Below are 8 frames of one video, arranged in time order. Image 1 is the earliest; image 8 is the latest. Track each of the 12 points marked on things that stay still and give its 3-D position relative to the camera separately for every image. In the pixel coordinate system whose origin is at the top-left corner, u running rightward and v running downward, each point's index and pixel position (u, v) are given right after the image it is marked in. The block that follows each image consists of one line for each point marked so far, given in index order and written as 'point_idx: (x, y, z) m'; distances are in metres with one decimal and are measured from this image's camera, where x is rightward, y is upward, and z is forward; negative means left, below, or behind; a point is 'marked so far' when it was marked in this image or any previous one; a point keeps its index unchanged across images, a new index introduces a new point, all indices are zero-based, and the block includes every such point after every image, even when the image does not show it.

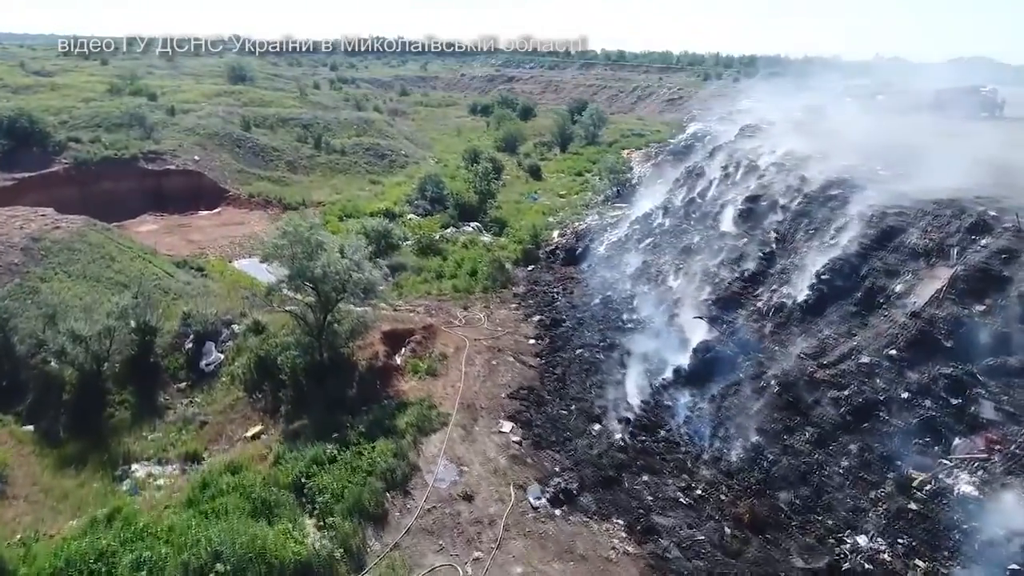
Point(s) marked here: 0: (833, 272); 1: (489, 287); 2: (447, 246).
0: (+3.7, +0.2, +8.3) m
1: (-0.5, 0.0, +14.4) m
2: (-1.6, +1.0, +17.1) m
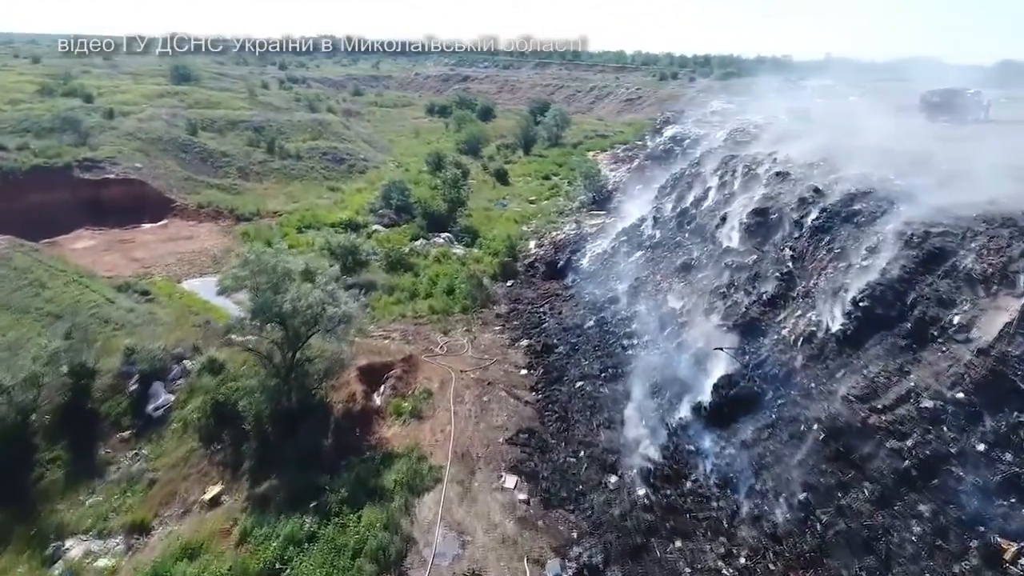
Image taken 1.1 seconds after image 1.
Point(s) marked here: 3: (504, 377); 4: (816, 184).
0: (+3.8, -0.1, +7.5) m
1: (-0.8, -0.4, +13.2) m
2: (-2.1, +0.6, +15.9) m
3: (-0.1, -1.3, +10.2) m
4: (+4.4, +1.5, +10.3) m
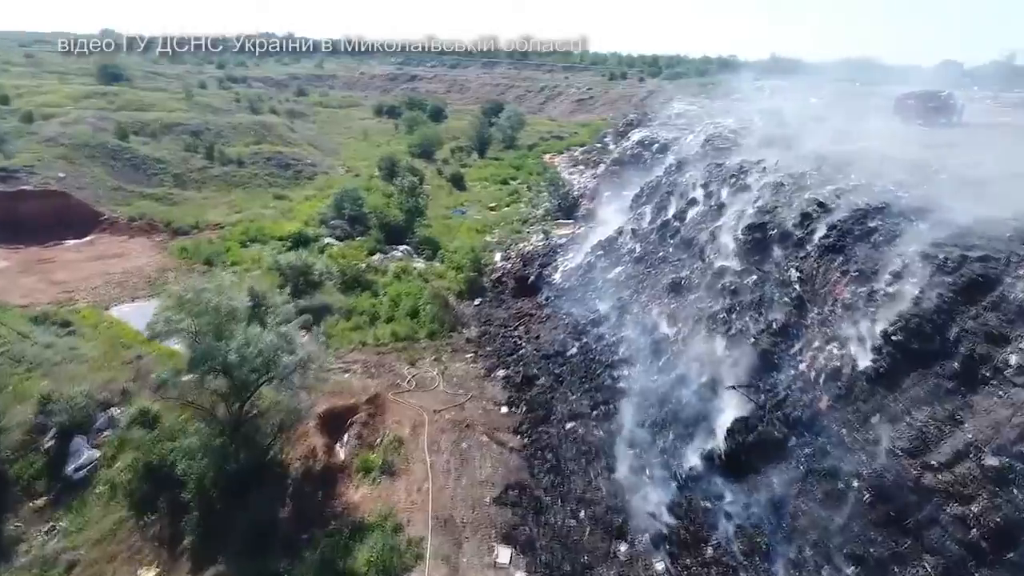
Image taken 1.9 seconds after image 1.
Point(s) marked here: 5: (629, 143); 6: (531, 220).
0: (+3.7, -0.4, +6.7) m
1: (-1.3, -0.7, +12.0) m
2: (-2.8, +0.2, +14.6) m
3: (-0.4, -1.6, +9.1) m
4: (+4.1, +1.2, +9.5) m
5: (+3.2, +4.0, +19.8) m
6: (+0.5, +1.8, +19.2) m
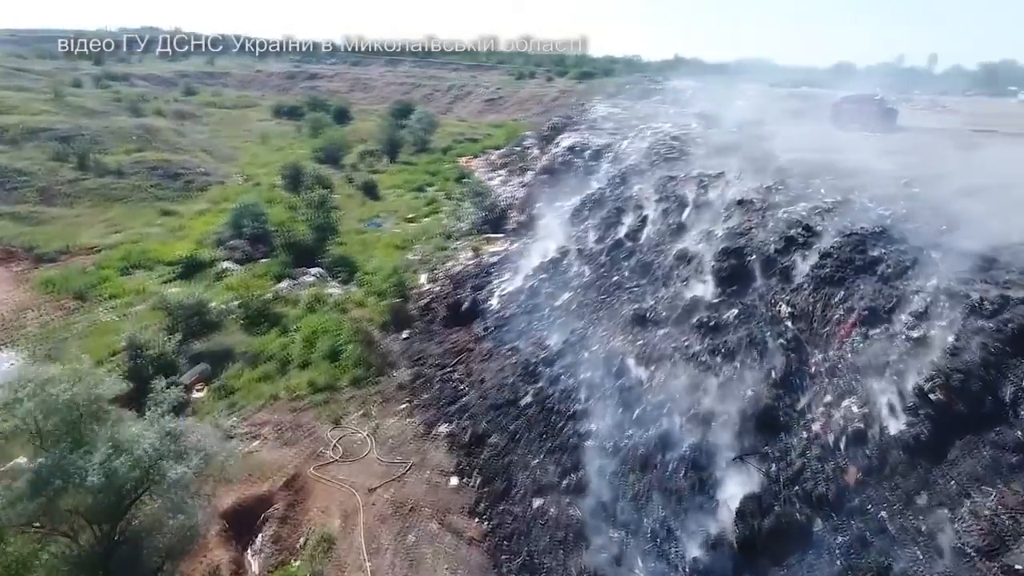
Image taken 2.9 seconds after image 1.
0: (+3.4, -0.8, +5.6) m
1: (-2.2, -1.3, +10.3) m
2: (-4.0, -0.4, +12.6) m
3: (-0.9, -2.2, +7.5) m
4: (+3.4, +0.8, +8.5) m
5: (+1.2, +3.6, +18.5) m
6: (-1.4, +1.3, +17.6) m
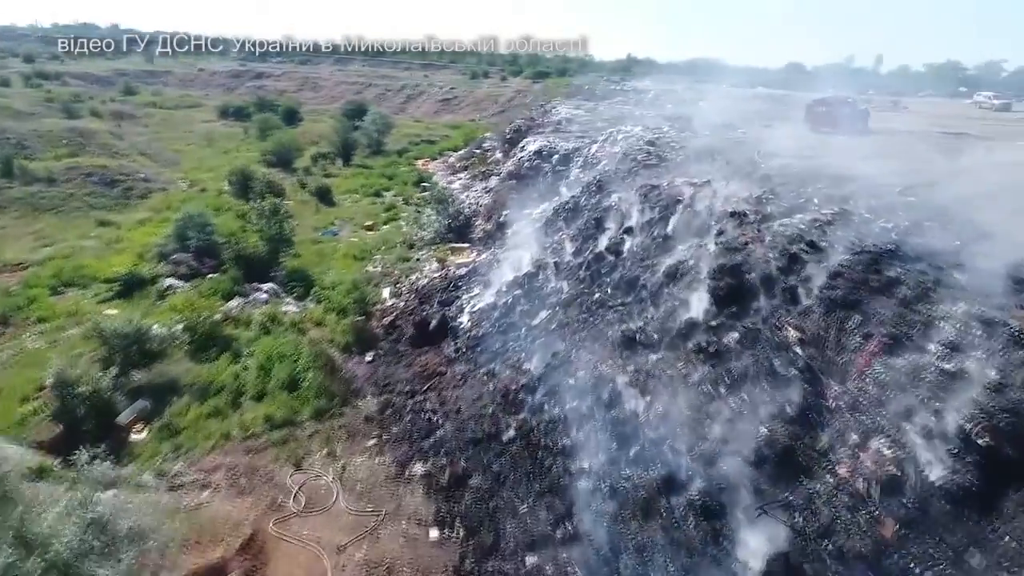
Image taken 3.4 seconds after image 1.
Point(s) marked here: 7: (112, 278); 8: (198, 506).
0: (+3.4, -1.0, +5.0) m
1: (-2.5, -1.6, +9.4) m
2: (-4.5, -0.7, +11.6) m
3: (-1.0, -2.4, +6.7) m
4: (+3.2, +0.6, +7.9) m
5: (+0.3, +3.4, +17.8) m
6: (-2.2, +1.0, +16.7) m
7: (-7.9, +0.2, +14.1) m
8: (-3.2, -2.2, +7.4) m
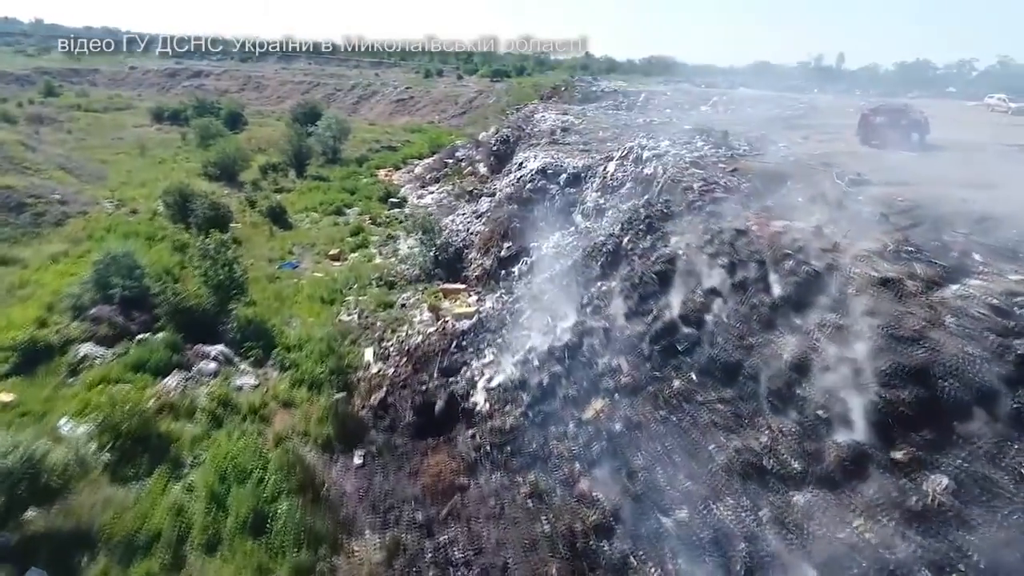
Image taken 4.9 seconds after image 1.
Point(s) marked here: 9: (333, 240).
0: (+4.3, -1.8, +2.6) m
1: (-1.9, -2.5, +6.5) m
2: (-4.0, -1.7, +8.6) m
3: (-0.2, -3.4, +4.0) m
4: (+3.8, -0.2, +5.5) m
5: (+0.2, +2.5, +15.1) m
6: (-2.2, +0.1, +13.8) m
7: (-7.6, -0.8, +10.9) m
8: (-2.5, -3.2, +4.5) m
9: (-4.6, +1.2, +18.3) m
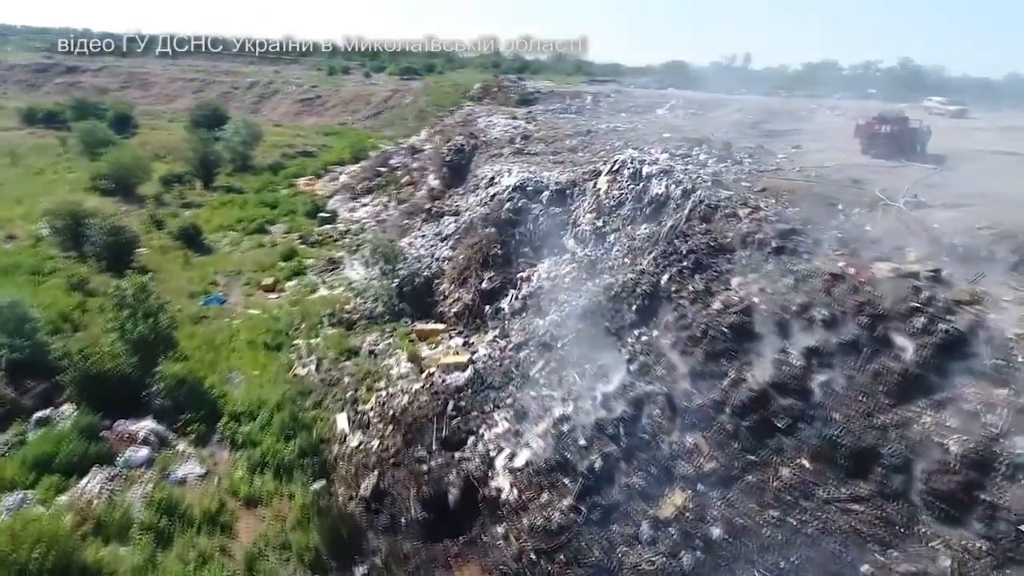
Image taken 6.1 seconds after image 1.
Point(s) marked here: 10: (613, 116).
0: (+5.4, -2.3, +1.5) m
1: (-1.1, -3.2, +4.6) m
2: (-3.6, -2.5, +6.4) m
3: (+0.9, -4.0, +2.3) m
4: (+4.5, -0.7, +4.3) m
5: (-0.4, +1.9, +13.3) m
6: (-2.5, -0.6, +11.8) m
7: (-7.5, -1.7, +8.1) m
8: (-1.5, -3.9, +2.5) m
9: (-5.5, +0.5, +15.9) m
10: (+2.7, +4.6, +19.2) m
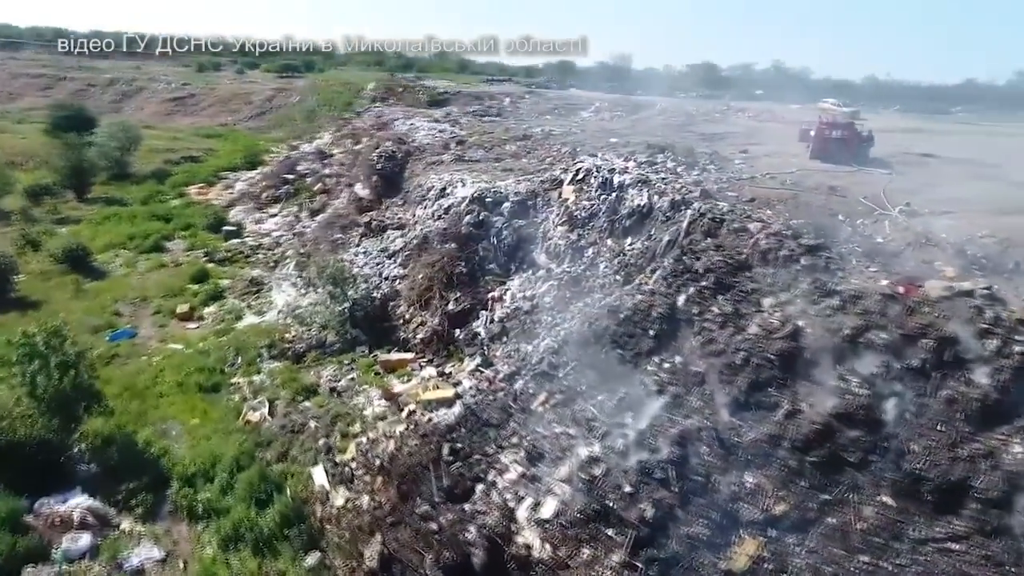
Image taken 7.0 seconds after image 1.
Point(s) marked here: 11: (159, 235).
0: (+6.6, -2.4, +1.7) m
1: (-0.3, -3.5, +3.7) m
2: (-3.1, -2.9, +5.0) m
3: (+2.1, -4.2, +1.8) m
4: (+5.2, -0.8, +4.3) m
5: (-1.3, +1.6, +12.4) m
6: (-3.0, -1.0, +10.5) m
7: (-7.2, -2.3, +6.1) m
8: (-0.2, -4.2, +1.6) m
9: (-6.7, 0.0, +14.0) m
10: (+0.7, +4.4, +18.6) m
11: (-8.5, +1.3, +17.5) m
